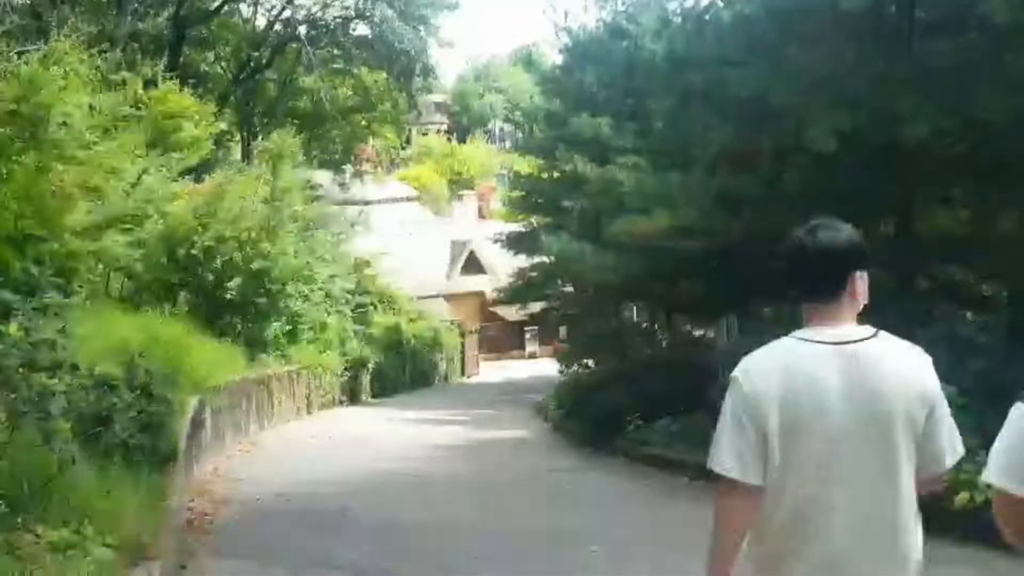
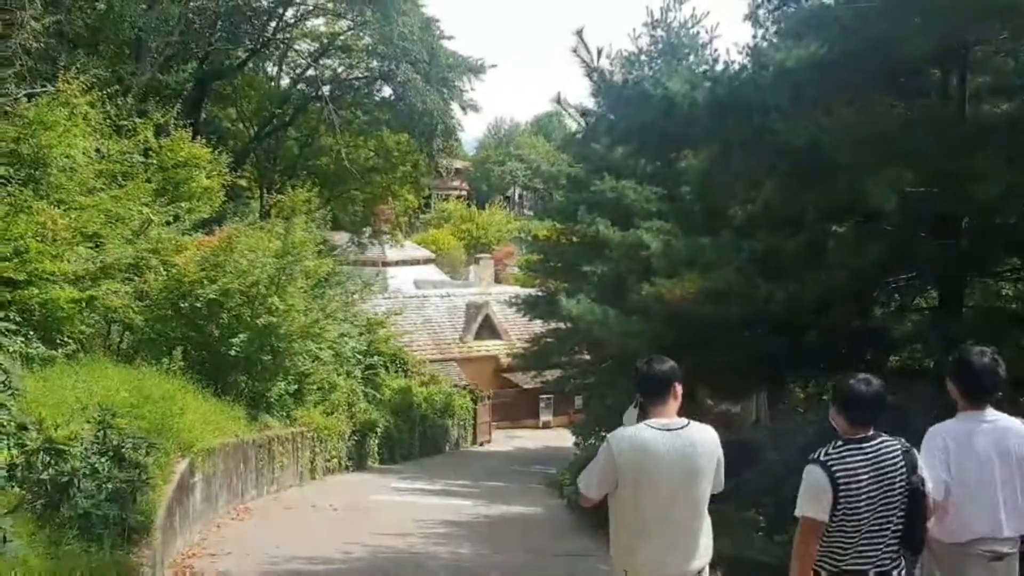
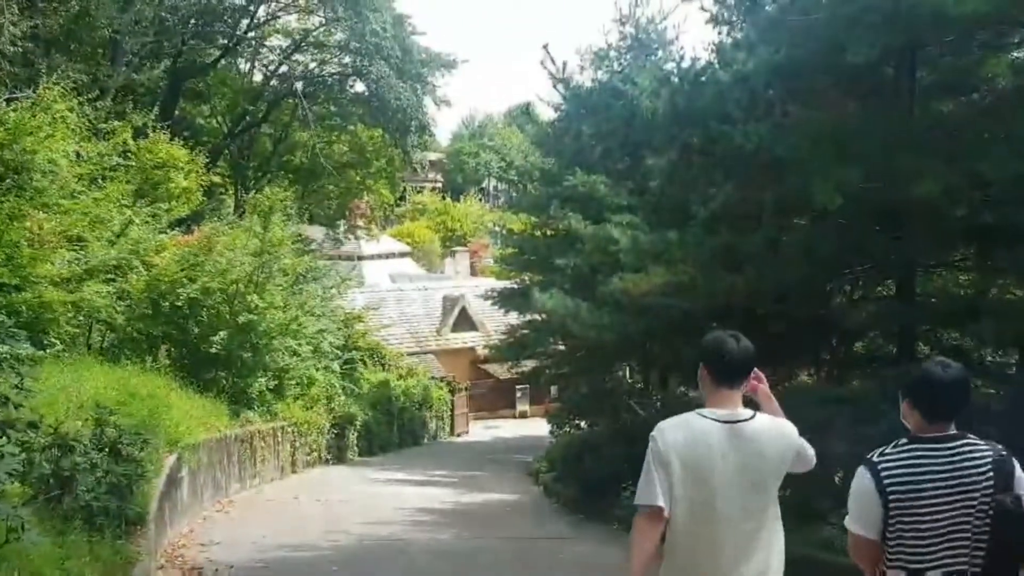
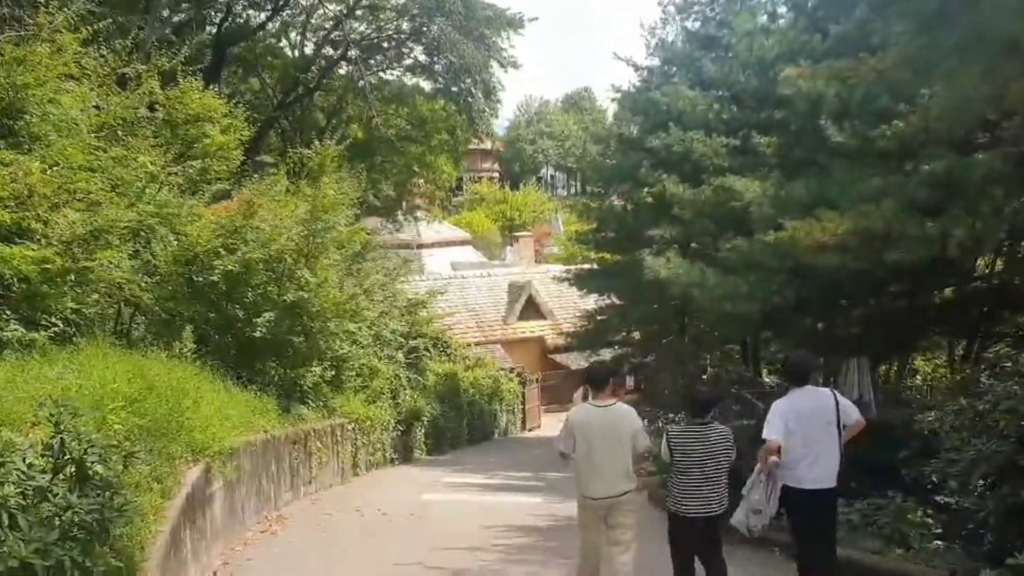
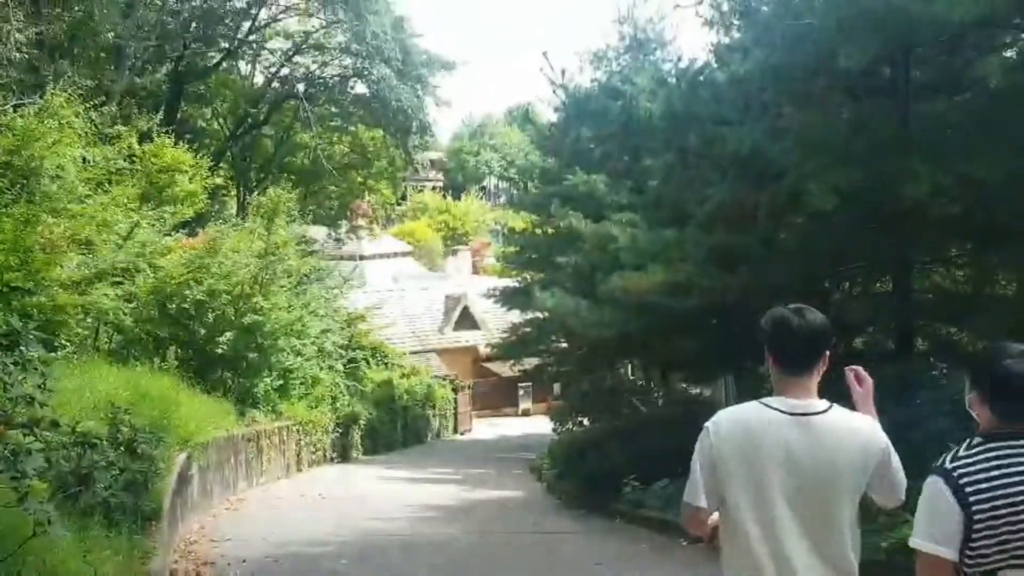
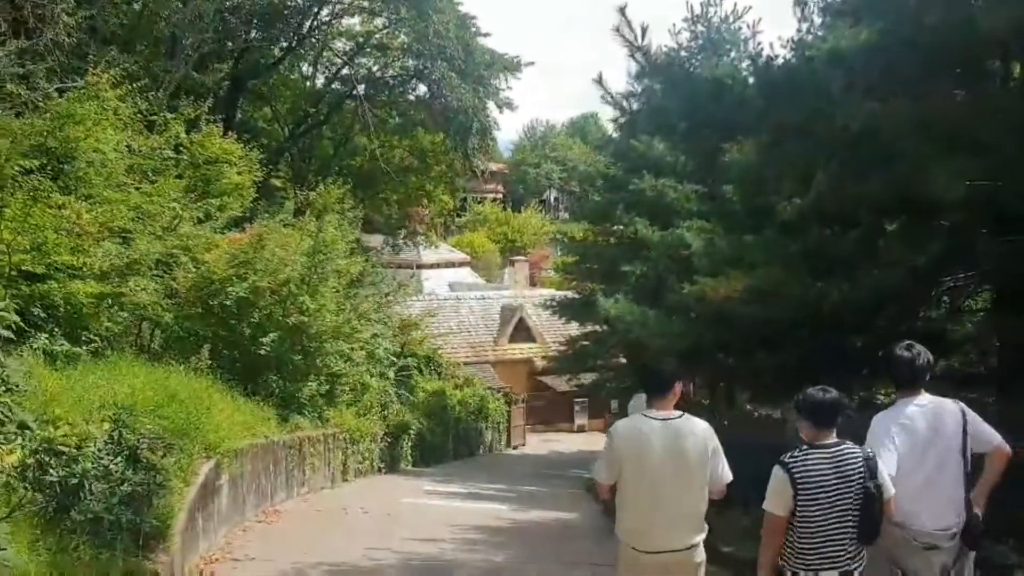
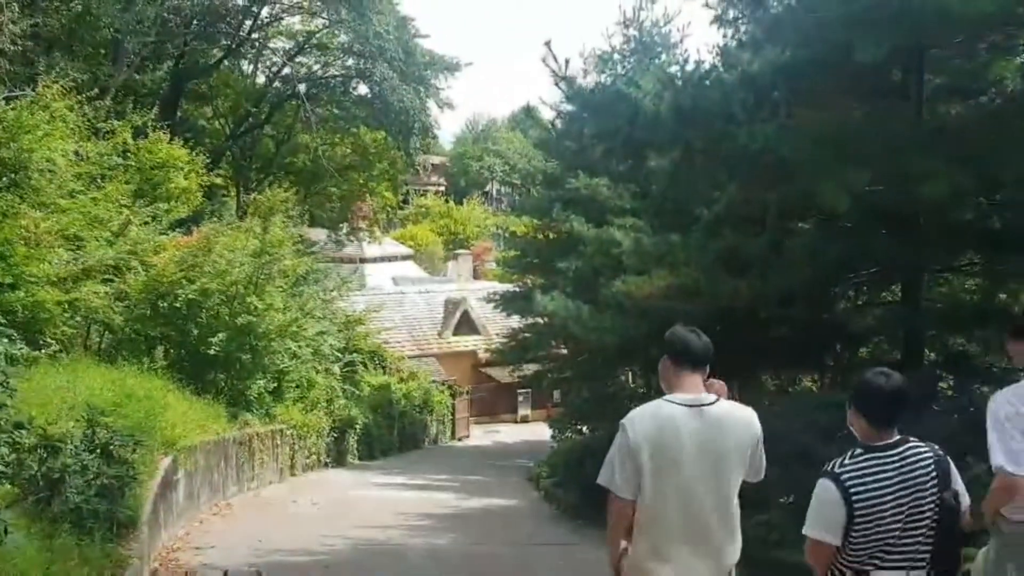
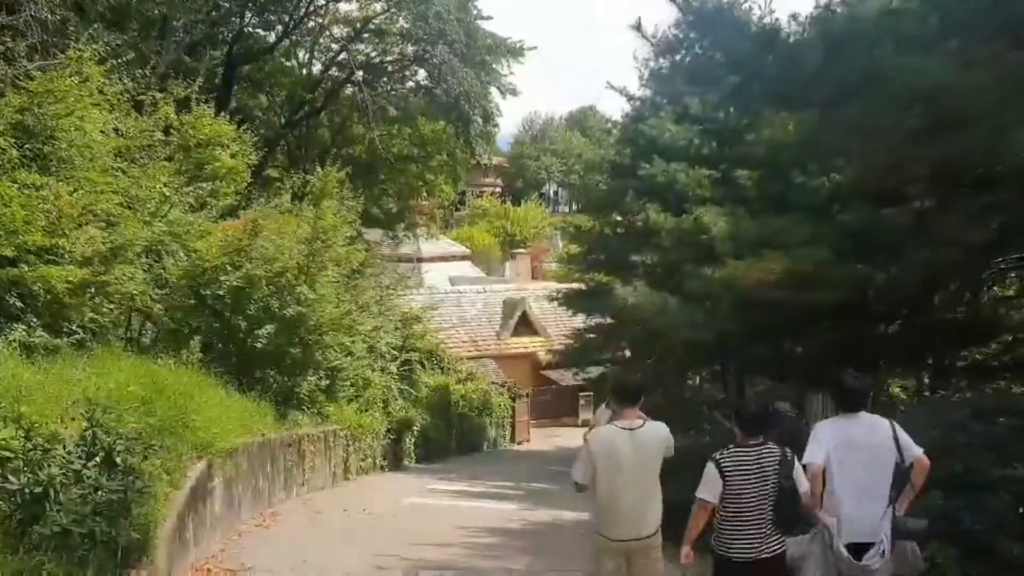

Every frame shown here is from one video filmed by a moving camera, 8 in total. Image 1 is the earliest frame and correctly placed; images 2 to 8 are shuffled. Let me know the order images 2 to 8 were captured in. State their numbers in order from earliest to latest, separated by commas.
5, 3, 7, 2, 6, 8, 4
